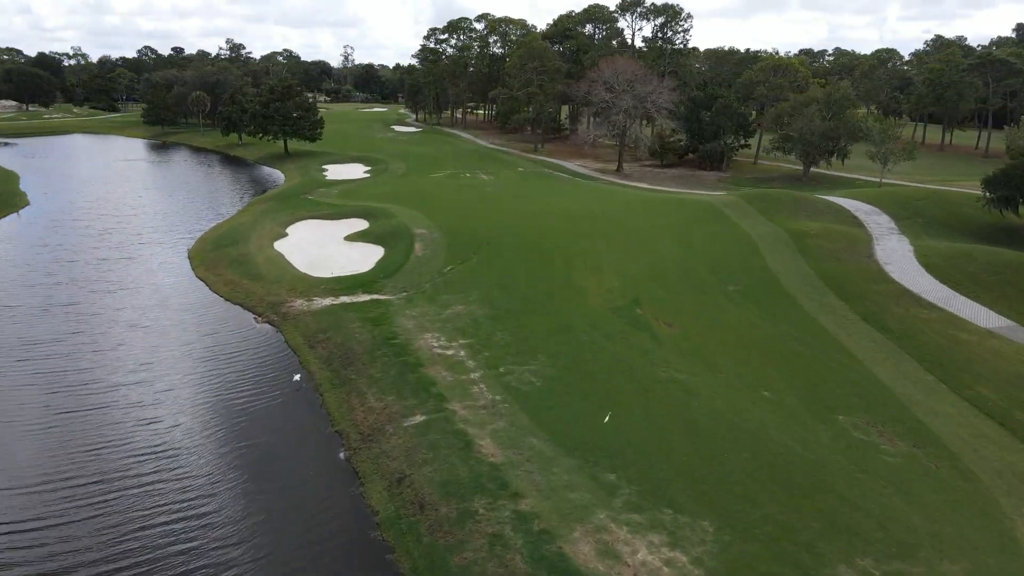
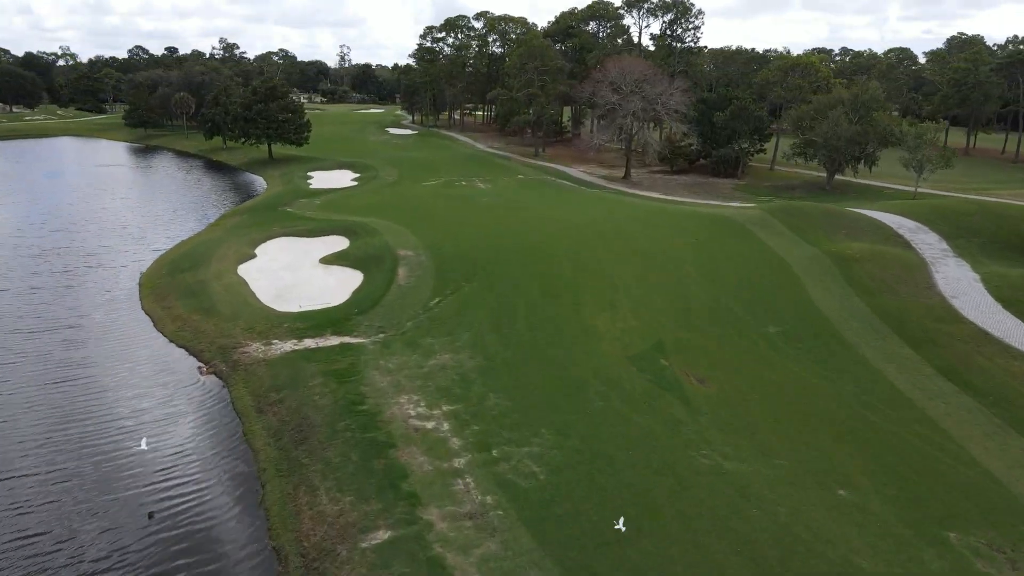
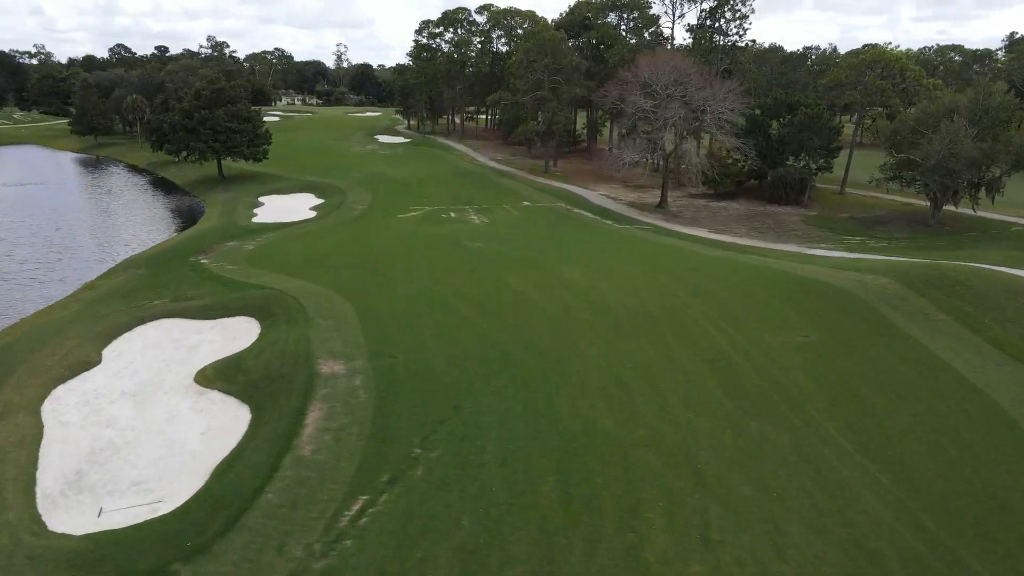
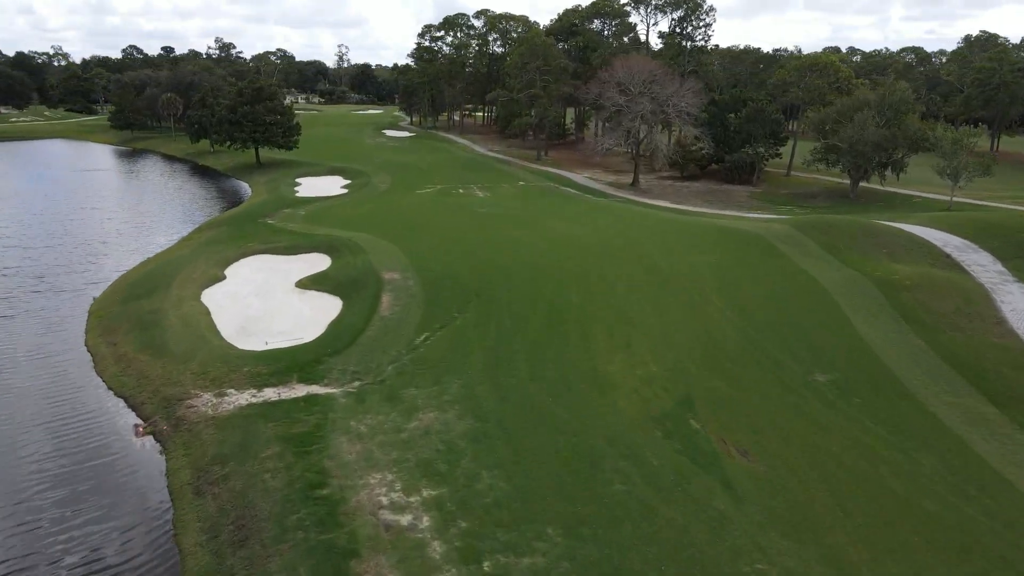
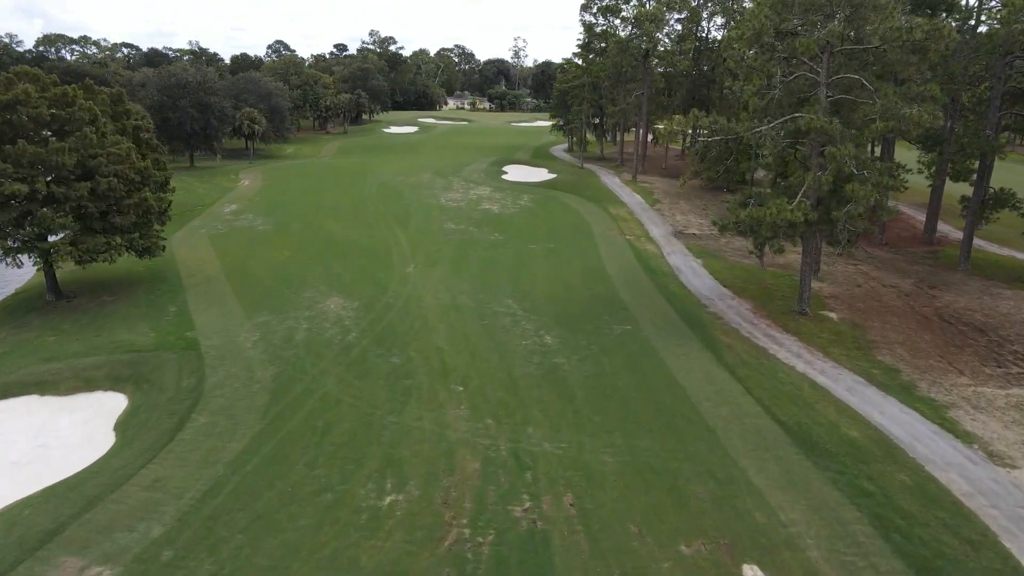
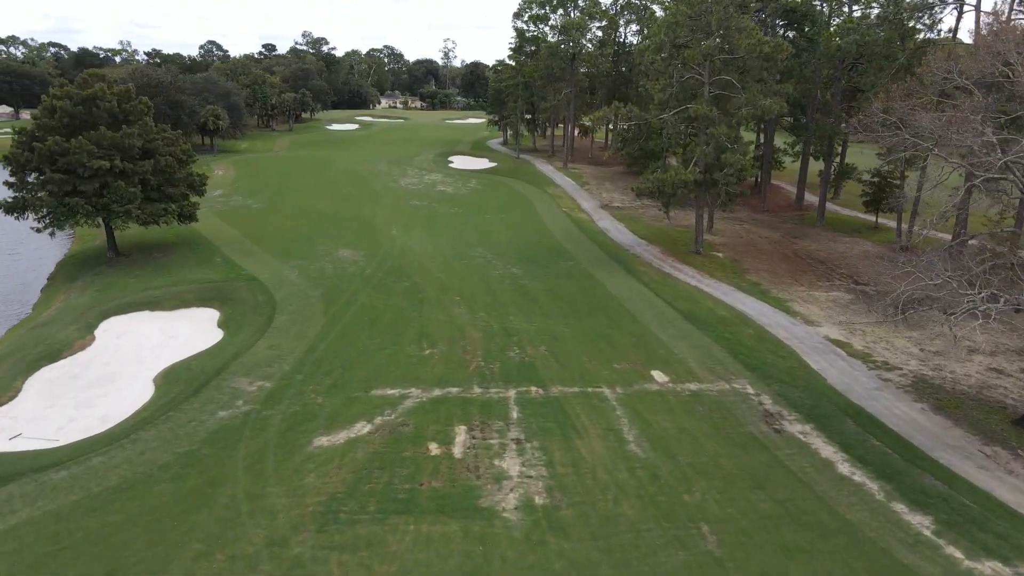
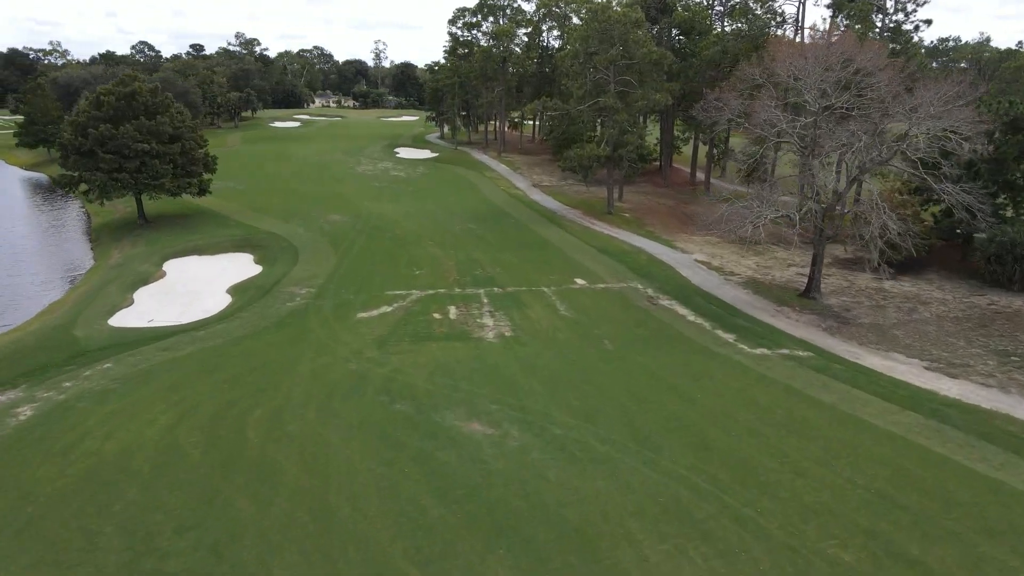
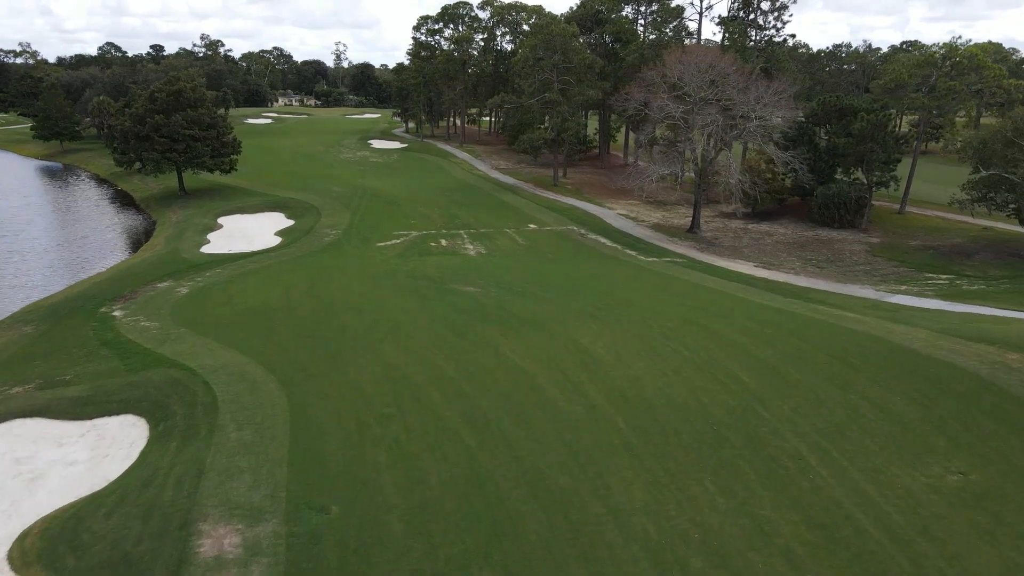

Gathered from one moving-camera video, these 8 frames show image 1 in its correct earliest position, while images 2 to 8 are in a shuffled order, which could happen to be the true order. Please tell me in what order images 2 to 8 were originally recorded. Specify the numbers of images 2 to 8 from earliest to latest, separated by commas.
2, 4, 3, 8, 7, 6, 5
